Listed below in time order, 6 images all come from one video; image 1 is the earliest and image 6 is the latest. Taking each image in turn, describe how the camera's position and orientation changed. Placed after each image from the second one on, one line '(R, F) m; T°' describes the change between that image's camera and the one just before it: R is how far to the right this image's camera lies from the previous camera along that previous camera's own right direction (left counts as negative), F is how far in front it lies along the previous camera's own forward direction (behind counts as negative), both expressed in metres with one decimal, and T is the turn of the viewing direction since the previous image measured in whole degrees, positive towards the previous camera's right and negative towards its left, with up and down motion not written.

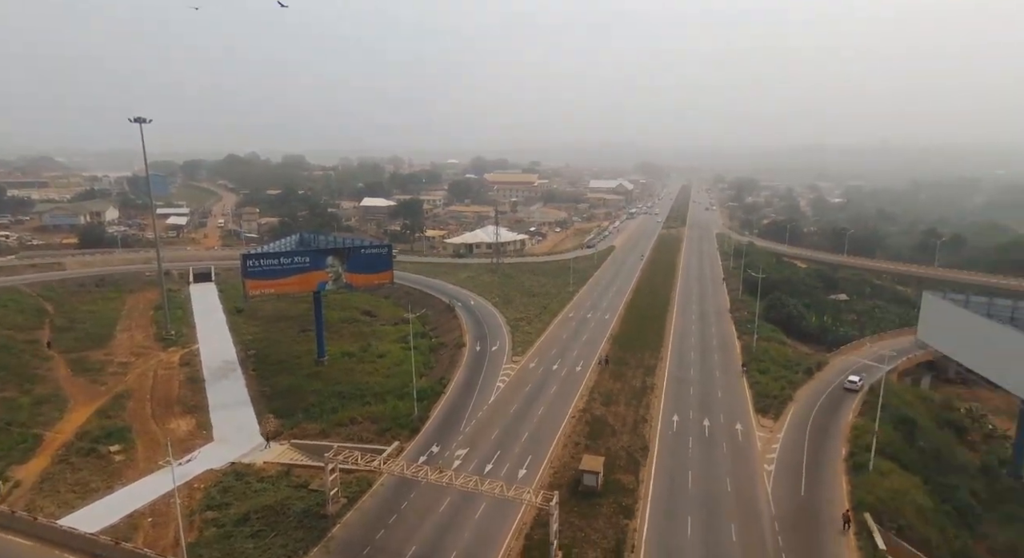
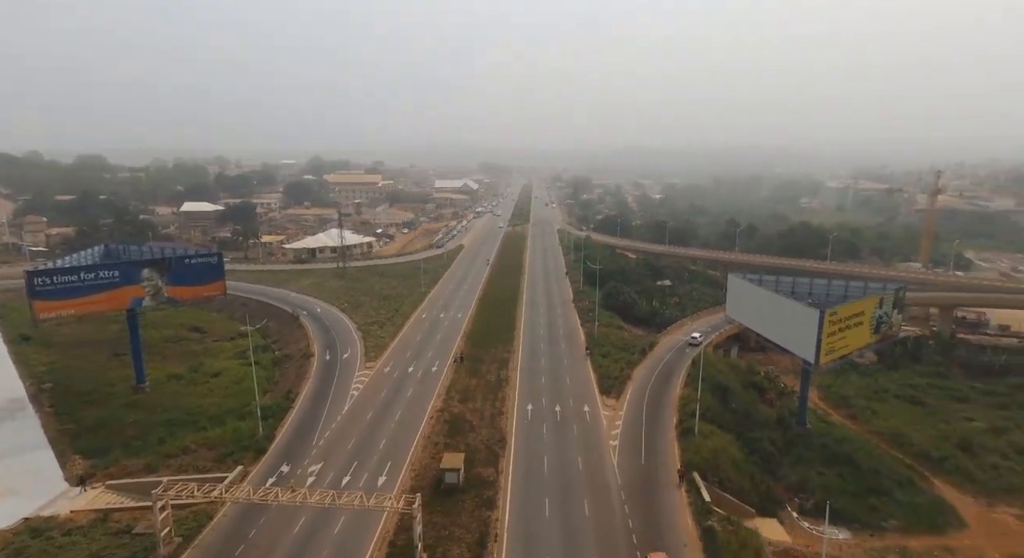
(-0.1, -0.6) m; +14°
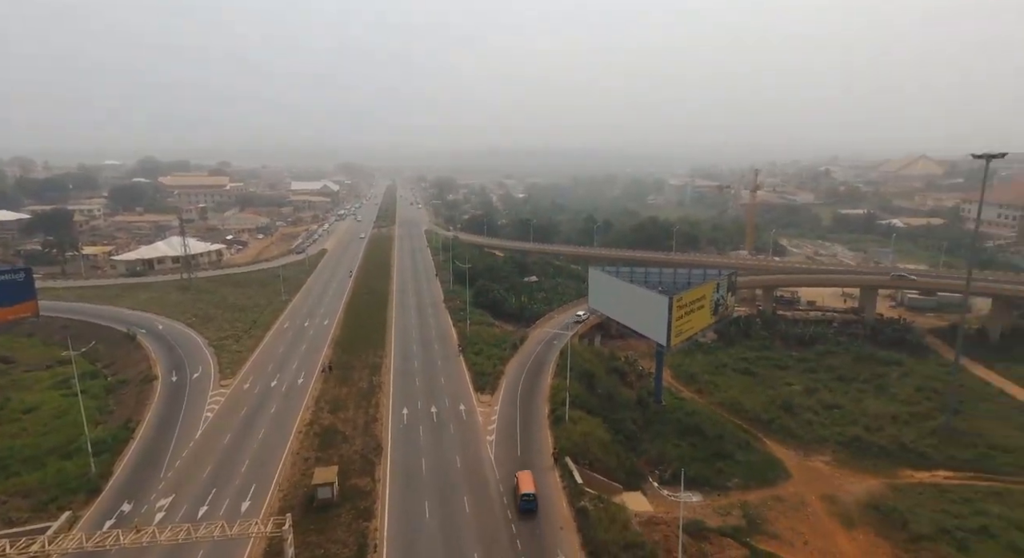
(-0.1, -0.5) m; +12°
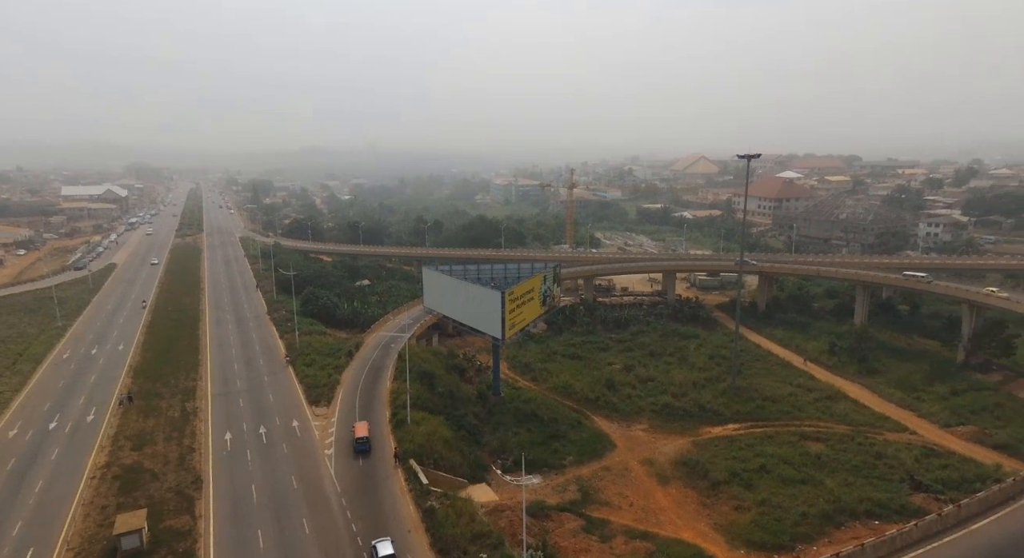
(-1.1, -0.2) m; +17°
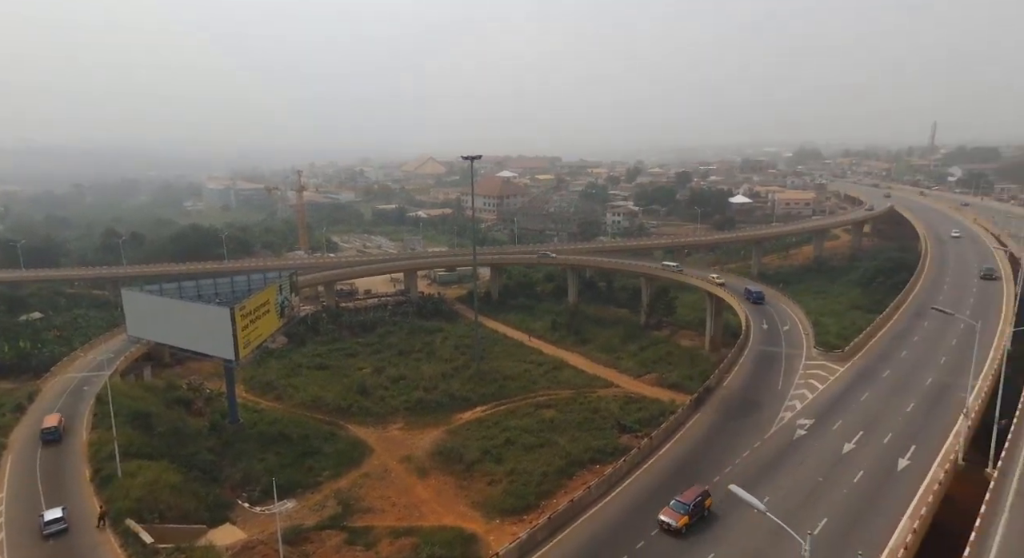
(-2.2, +0.5) m; +27°
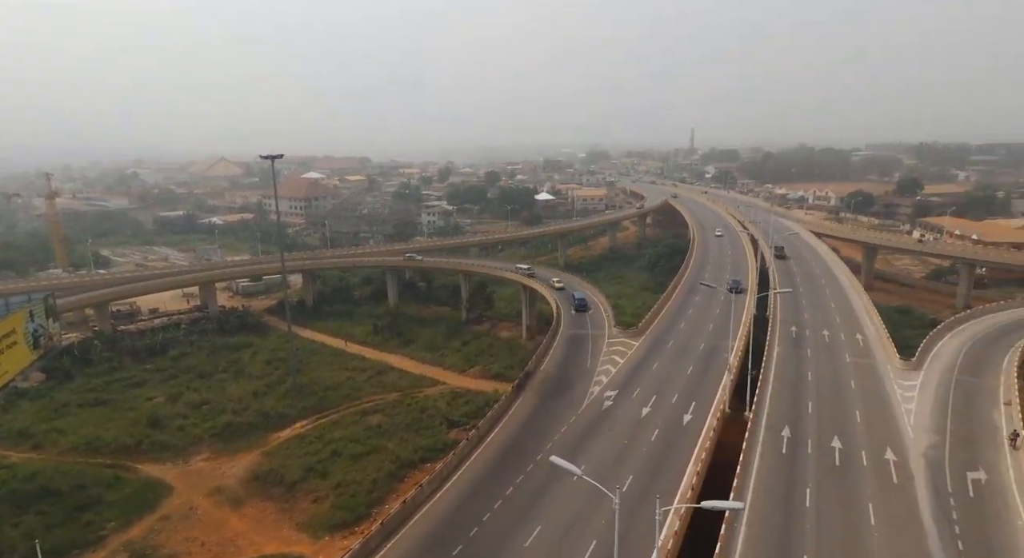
(+0.1, -0.1) m; +17°
